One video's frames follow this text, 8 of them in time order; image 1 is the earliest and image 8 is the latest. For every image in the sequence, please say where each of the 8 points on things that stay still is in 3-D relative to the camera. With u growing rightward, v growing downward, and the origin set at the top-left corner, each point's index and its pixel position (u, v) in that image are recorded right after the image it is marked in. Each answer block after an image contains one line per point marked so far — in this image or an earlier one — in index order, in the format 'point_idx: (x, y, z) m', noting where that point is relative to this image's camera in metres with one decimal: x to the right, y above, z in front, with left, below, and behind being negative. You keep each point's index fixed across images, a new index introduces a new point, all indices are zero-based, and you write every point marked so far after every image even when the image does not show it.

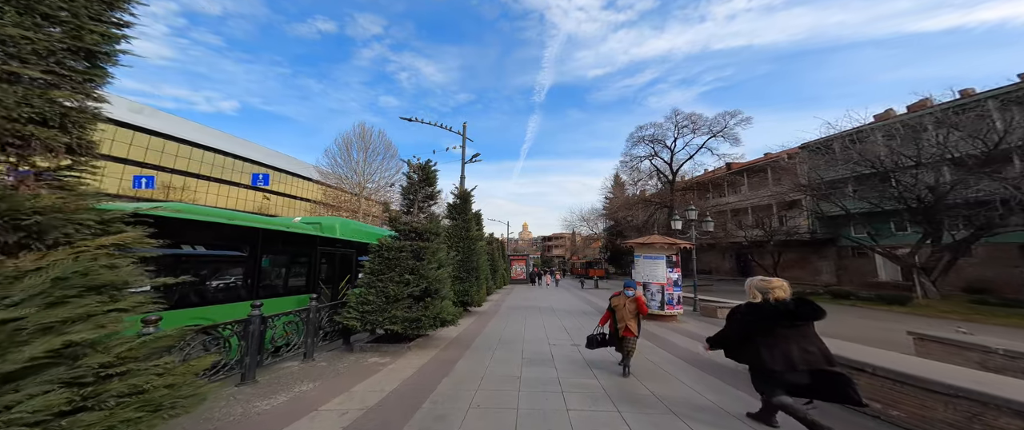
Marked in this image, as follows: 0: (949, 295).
0: (+16.8, -3.1, +14.0) m
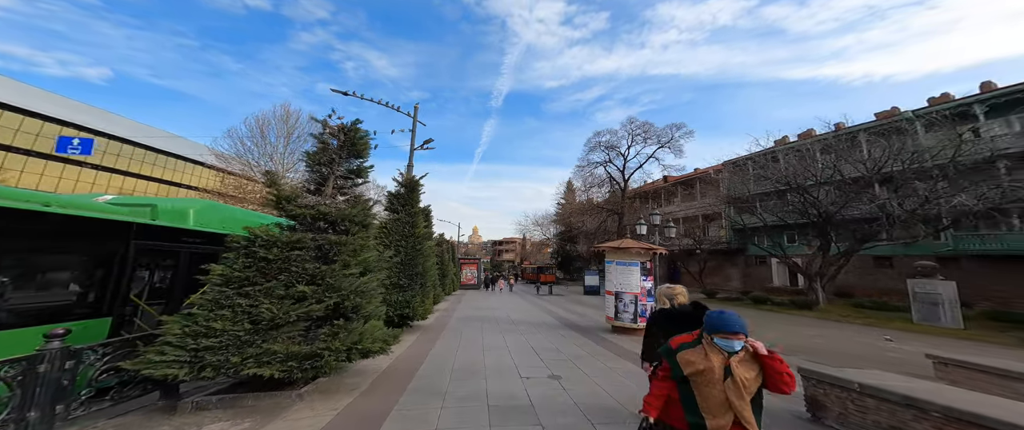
0: (+14.7, -3.8, +15.7) m
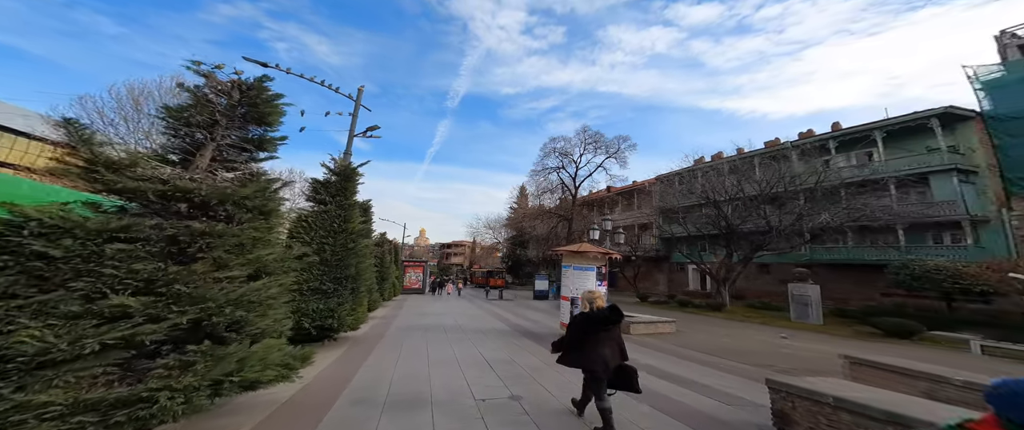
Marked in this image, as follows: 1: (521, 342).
0: (+12.3, -4.4, +17.3) m
1: (+0.2, -2.5, +7.0) m
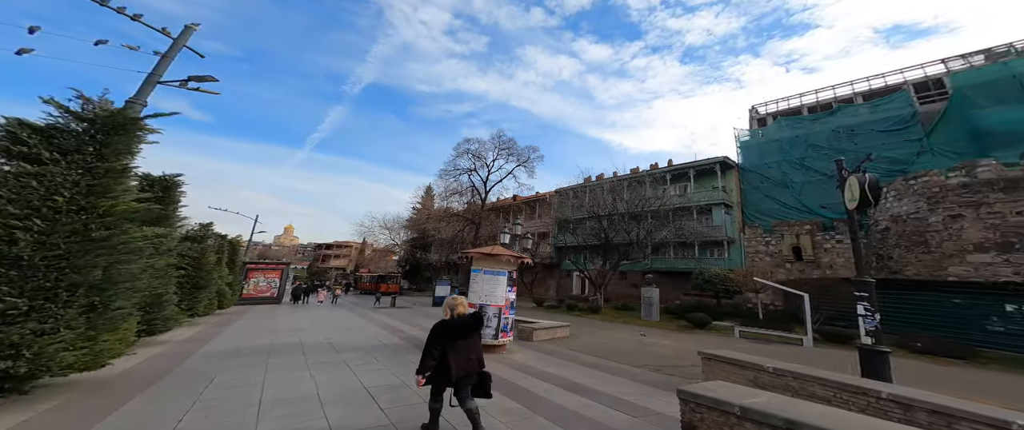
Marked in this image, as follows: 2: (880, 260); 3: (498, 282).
0: (+7.2, -5.1, +19.6) m
1: (-1.8, -2.5, +6.6) m
2: (+13.5, -1.7, +14.4) m
3: (-0.3, -1.5, +7.9) m
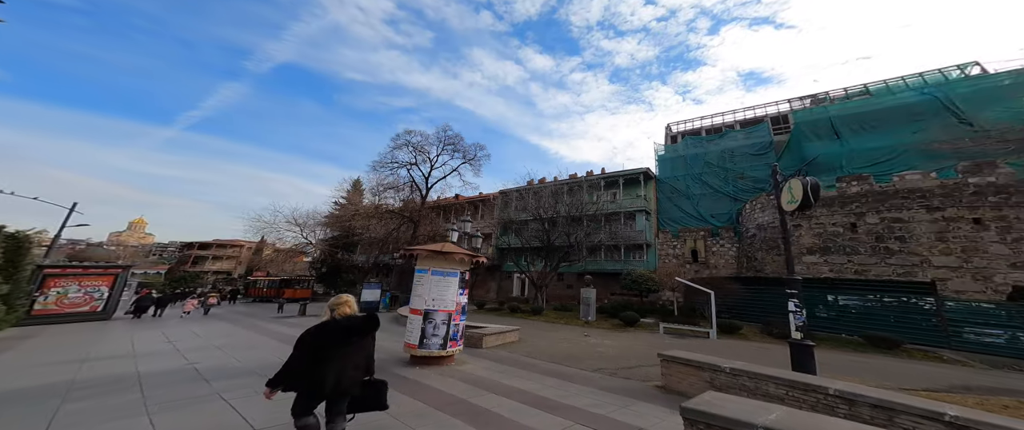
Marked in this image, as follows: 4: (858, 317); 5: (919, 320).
0: (+3.8, -5.3, +20.4) m
1: (-2.7, -2.5, +6.0) m
2: (+11.0, -2.2, +16.4) m
3: (-1.4, -1.5, +7.6) m
4: (+10.2, -3.0, +10.3) m
5: (+11.1, -2.8, +9.5) m
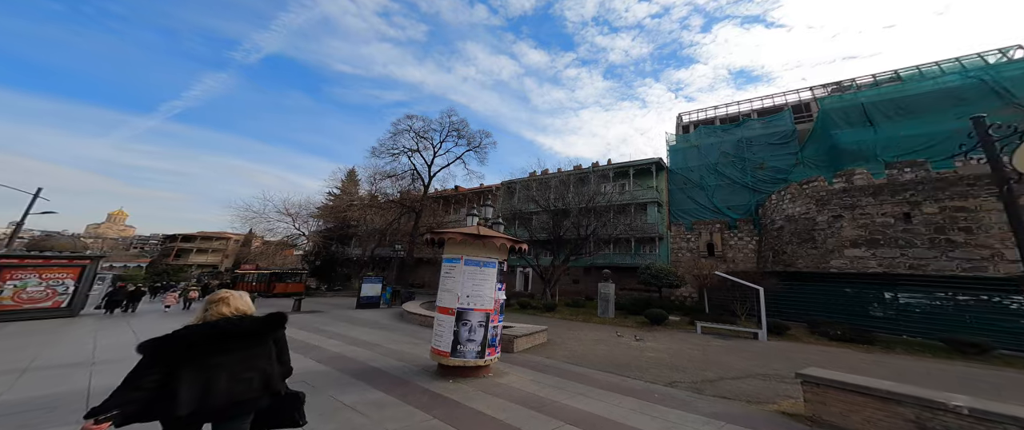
0: (+4.4, -4.9, +19.4) m
1: (-1.9, -2.2, +4.9) m
2: (+11.7, -1.8, +15.6) m
3: (-0.6, -1.2, +6.5) m
4: (+10.9, -2.7, +9.5) m
5: (+11.8, -2.5, +8.6) m
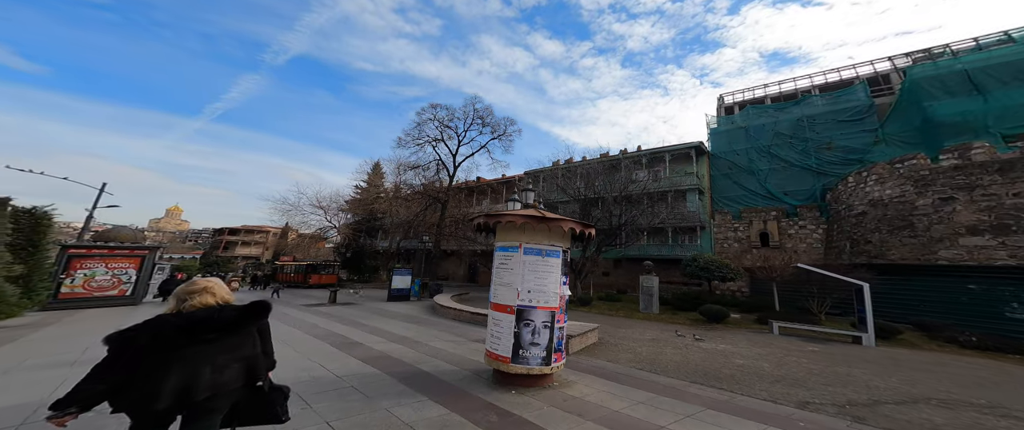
0: (+6.3, -4.2, +18.0) m
1: (-0.8, -1.9, +3.8) m
2: (+13.3, -1.2, +13.6) m
3: (+0.5, -0.9, +5.3) m
4: (+12.2, -2.2, +7.6) m
5: (+13.1, -2.1, +6.7) m
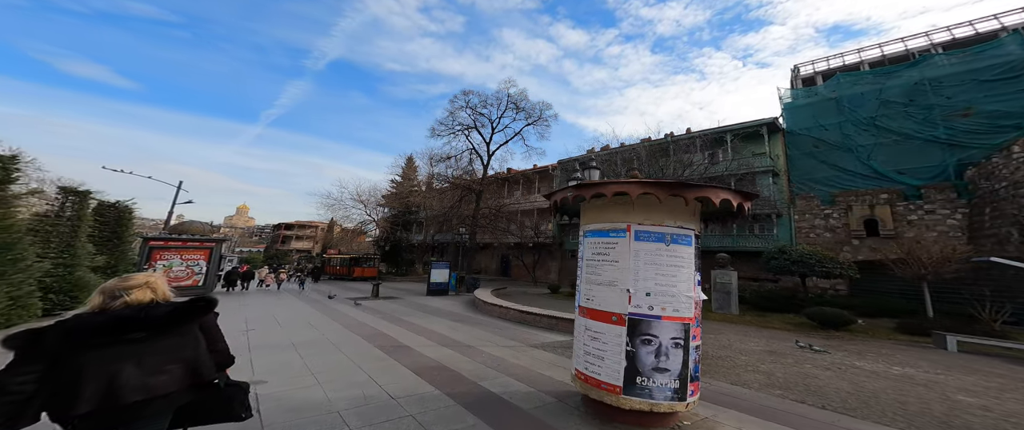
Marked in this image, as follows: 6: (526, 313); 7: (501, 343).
0: (+8.9, -3.5, +15.4) m
1: (+0.4, -1.6, +1.9) m
2: (+15.4, -0.5, +10.3) m
3: (+1.9, -0.5, +3.2) m
4: (+13.8, -1.7, +4.4) m
5: (+14.5, -1.6, +3.5) m
6: (+0.7, -4.7, +17.1) m
7: (-0.4, -4.5, +12.6) m
